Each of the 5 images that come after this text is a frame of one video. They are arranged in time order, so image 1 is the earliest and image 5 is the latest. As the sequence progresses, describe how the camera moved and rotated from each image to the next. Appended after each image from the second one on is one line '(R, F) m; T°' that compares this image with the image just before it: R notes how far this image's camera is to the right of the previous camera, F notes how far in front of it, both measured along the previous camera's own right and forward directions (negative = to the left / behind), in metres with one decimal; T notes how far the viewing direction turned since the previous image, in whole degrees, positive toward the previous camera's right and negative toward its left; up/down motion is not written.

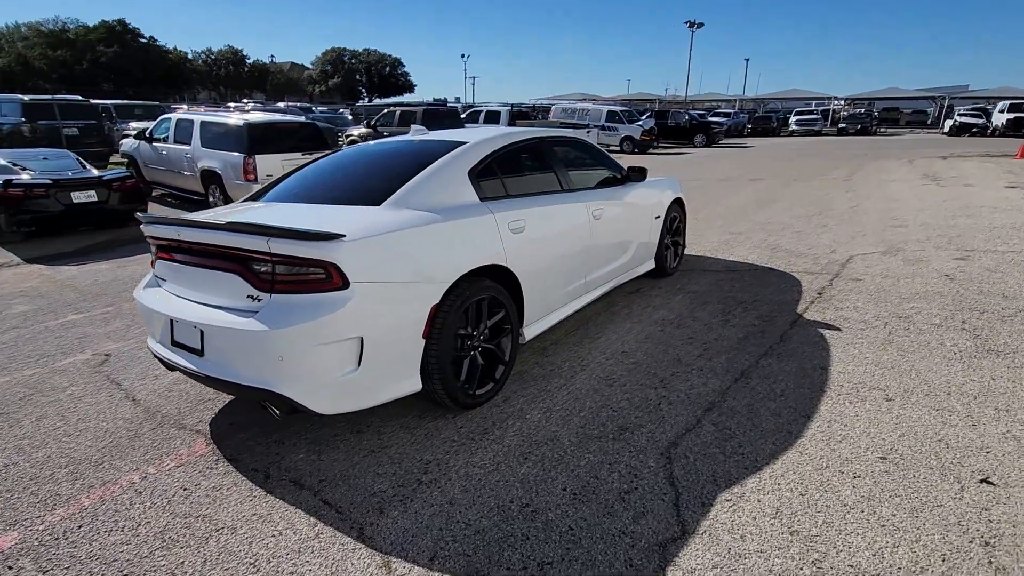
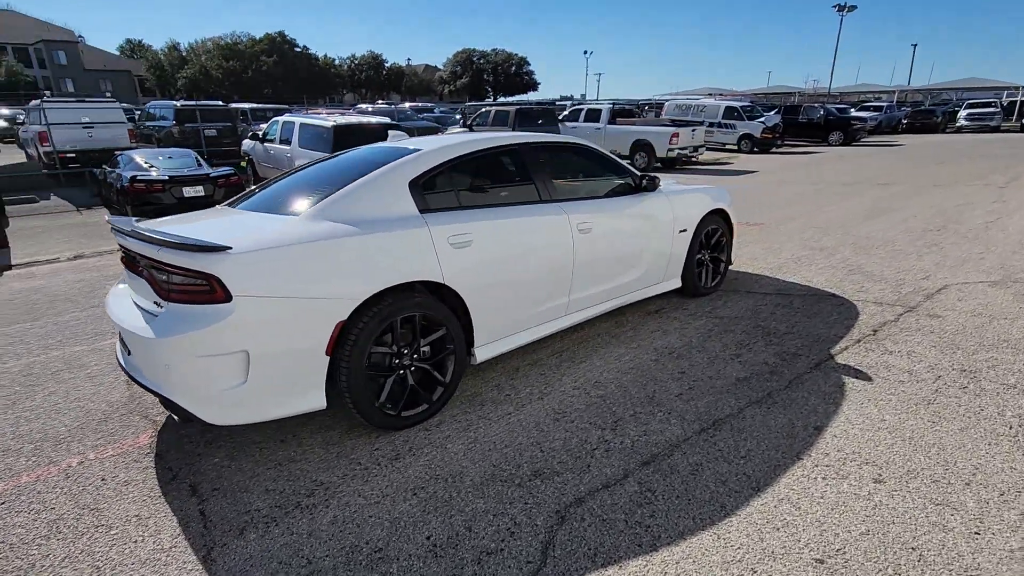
(+1.0, +0.3) m; -12°
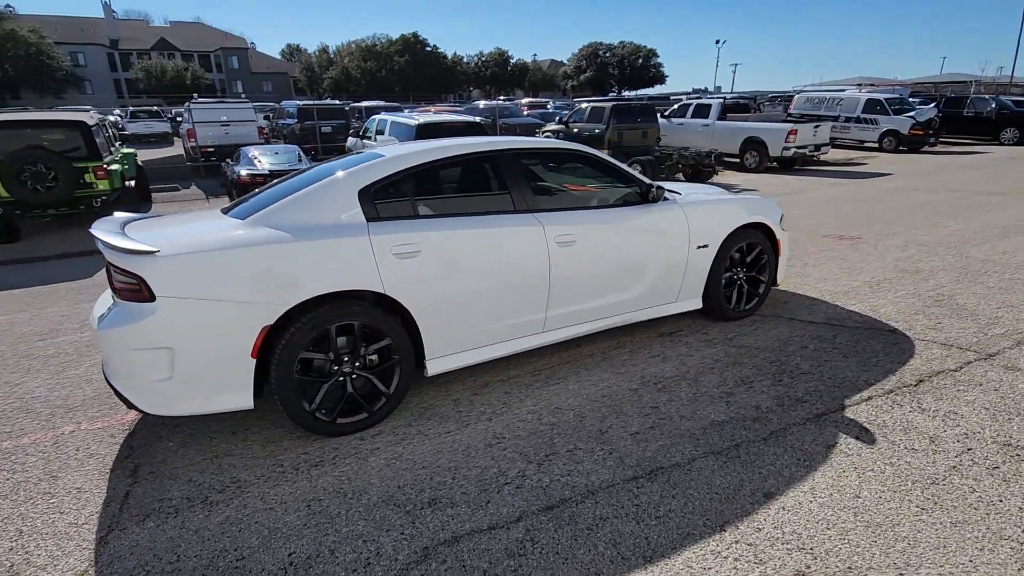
(+0.9, +0.3) m; -12°
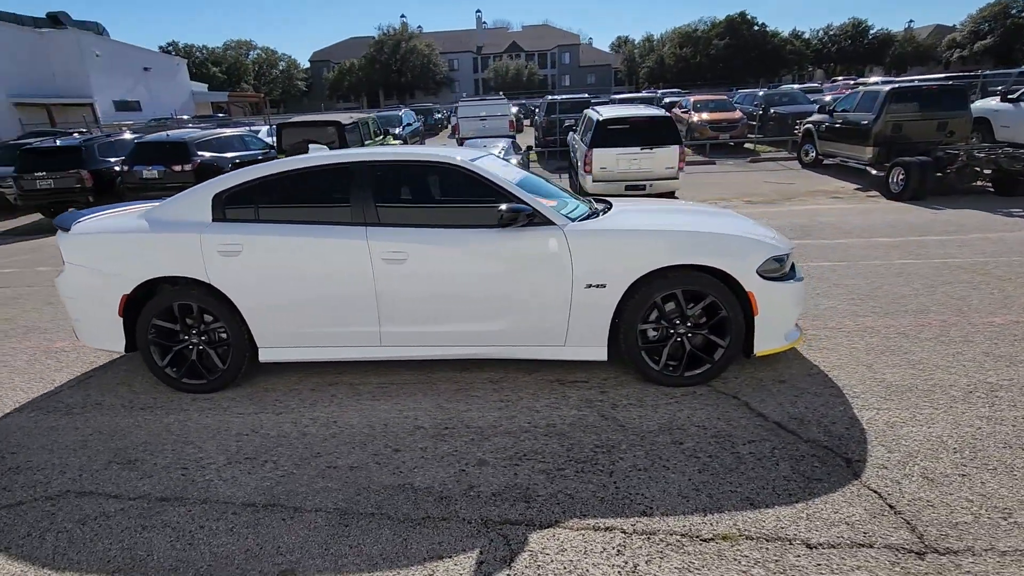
(+2.8, +1.0) m; -31°
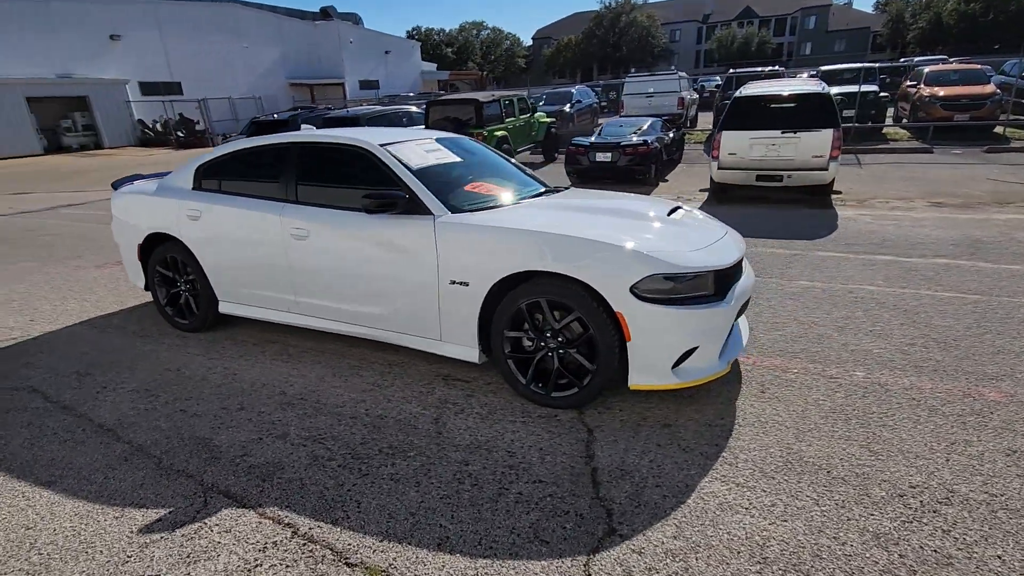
(+2.0, +0.5) m; -21°
